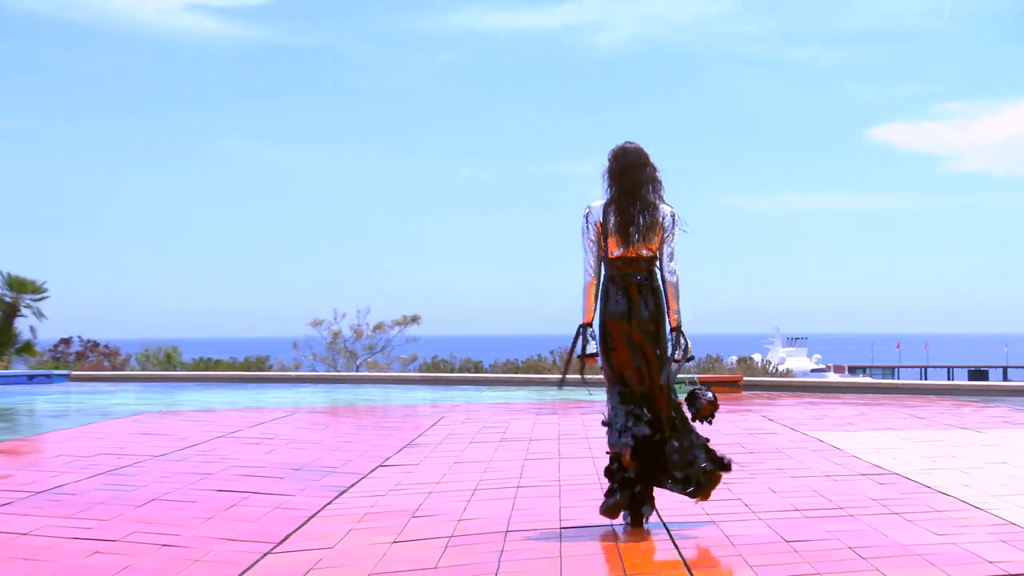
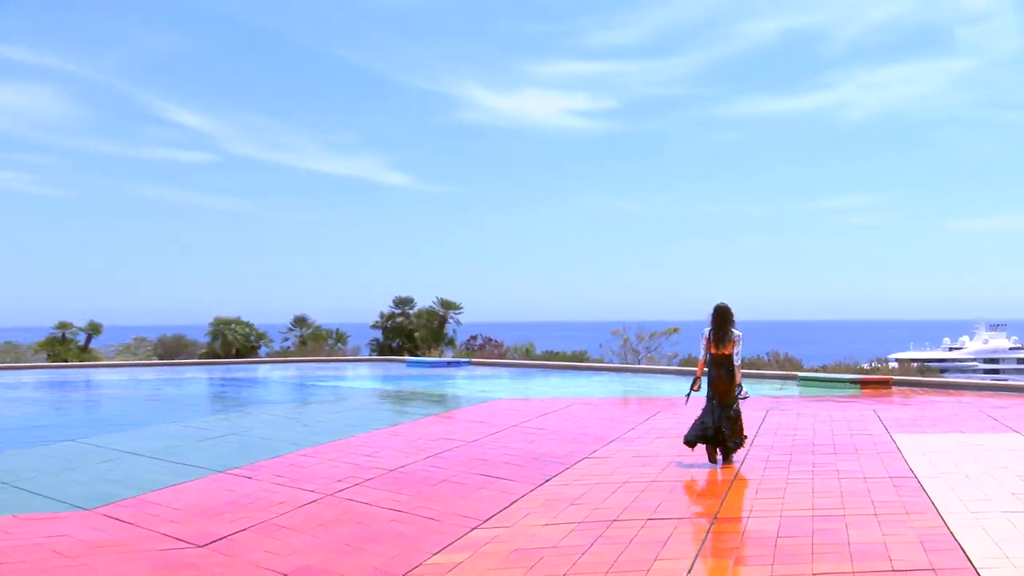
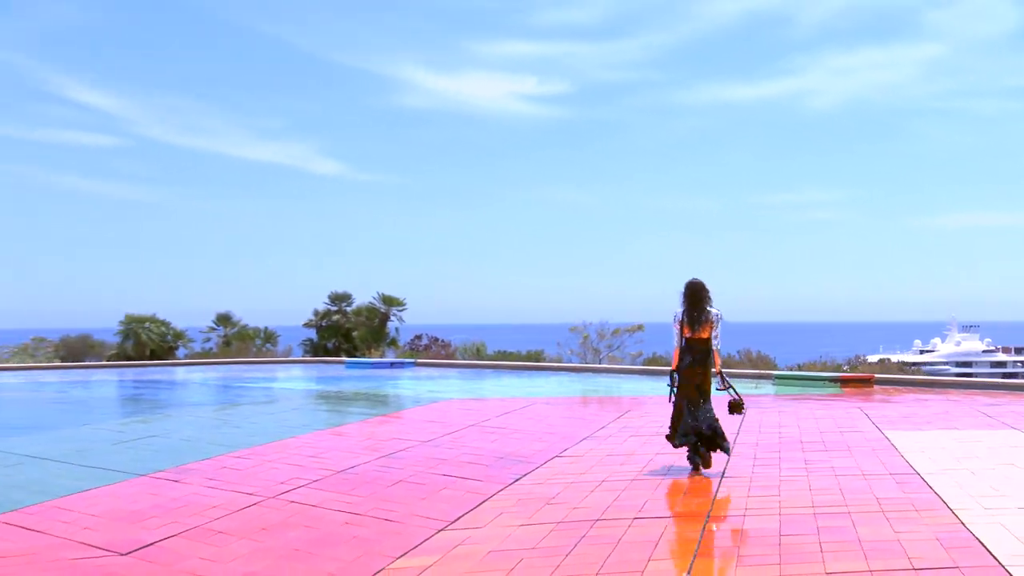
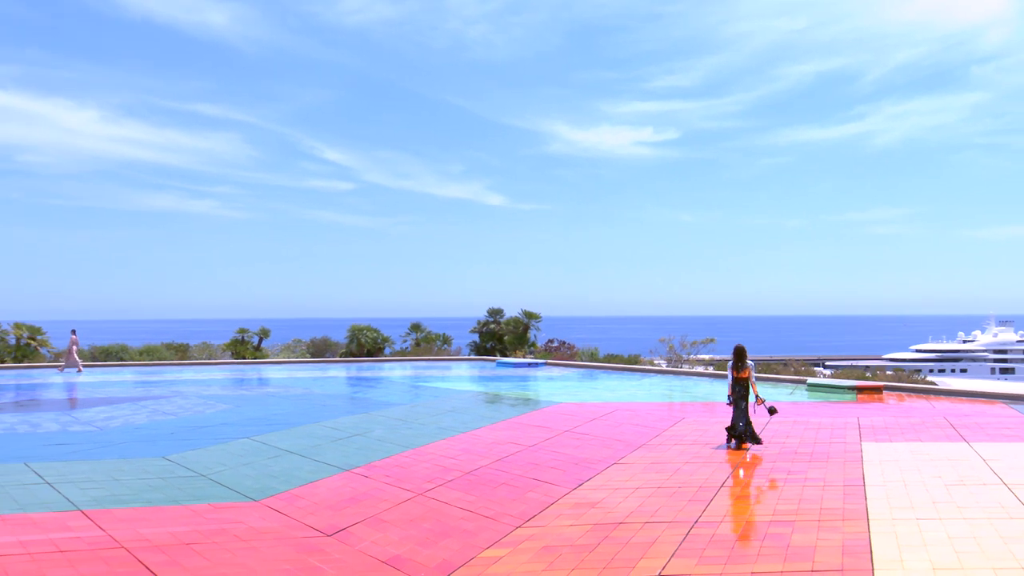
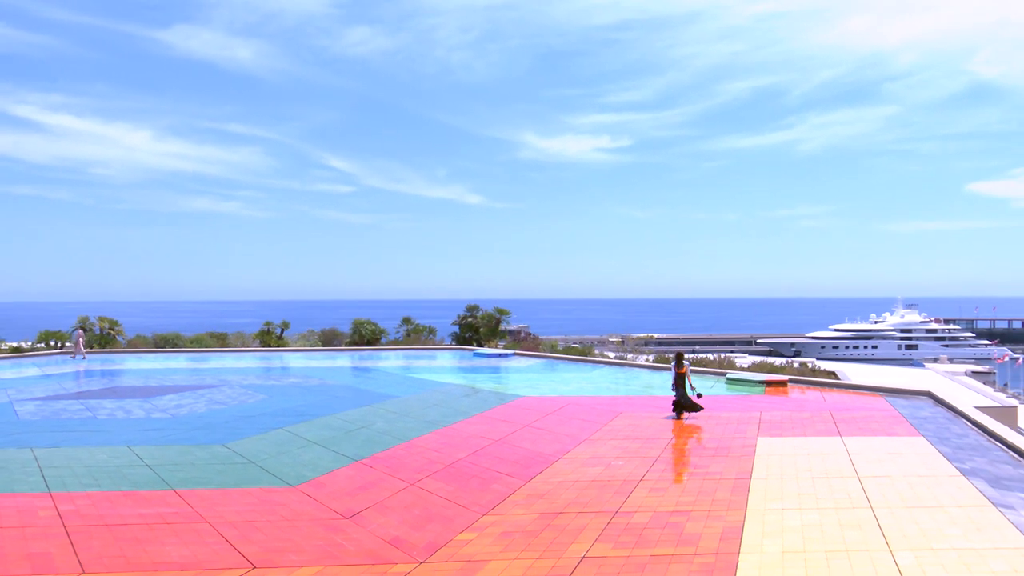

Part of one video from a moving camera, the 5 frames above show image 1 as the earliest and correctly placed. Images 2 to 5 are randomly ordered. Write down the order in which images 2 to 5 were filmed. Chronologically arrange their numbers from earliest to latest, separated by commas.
3, 2, 4, 5
